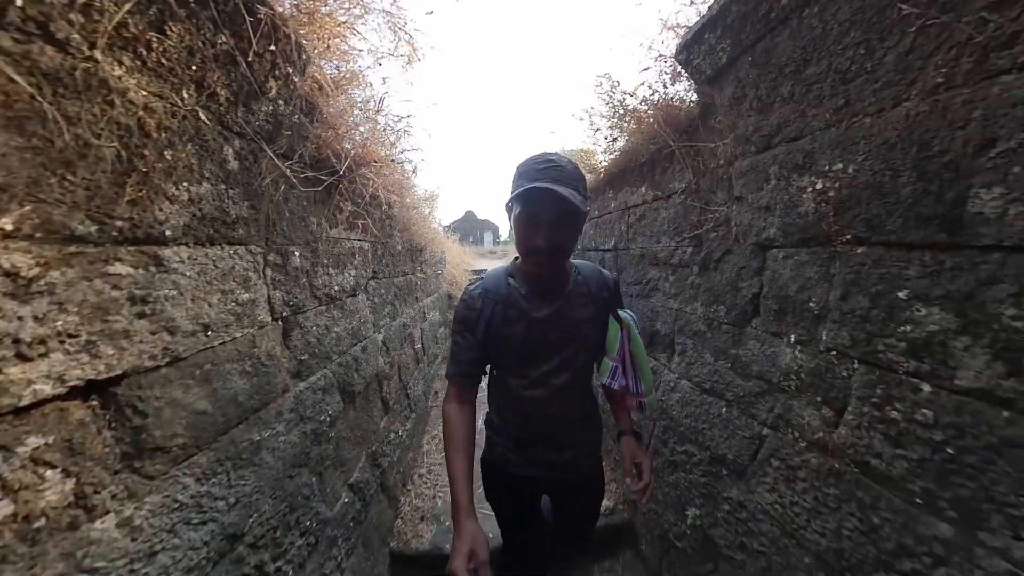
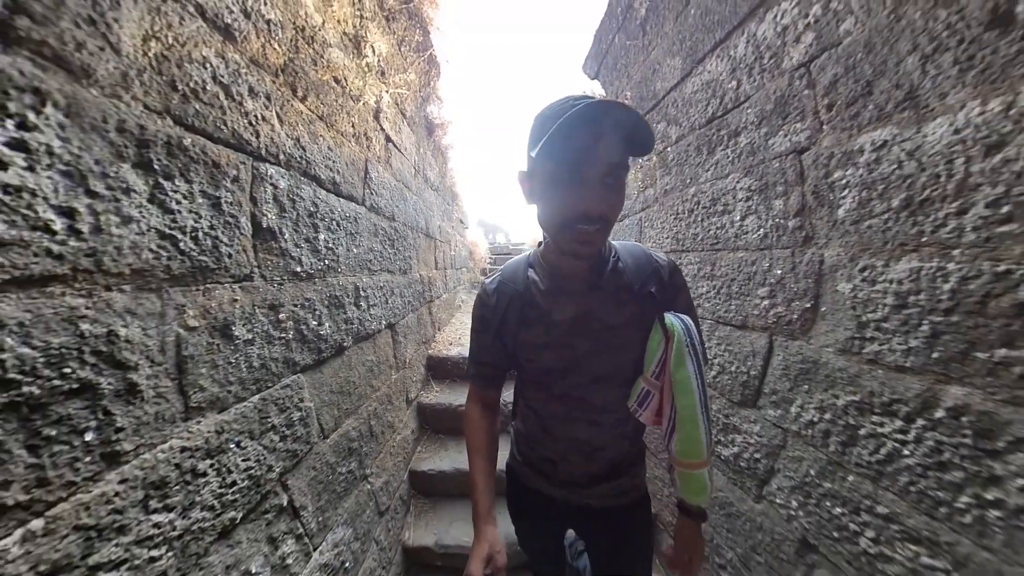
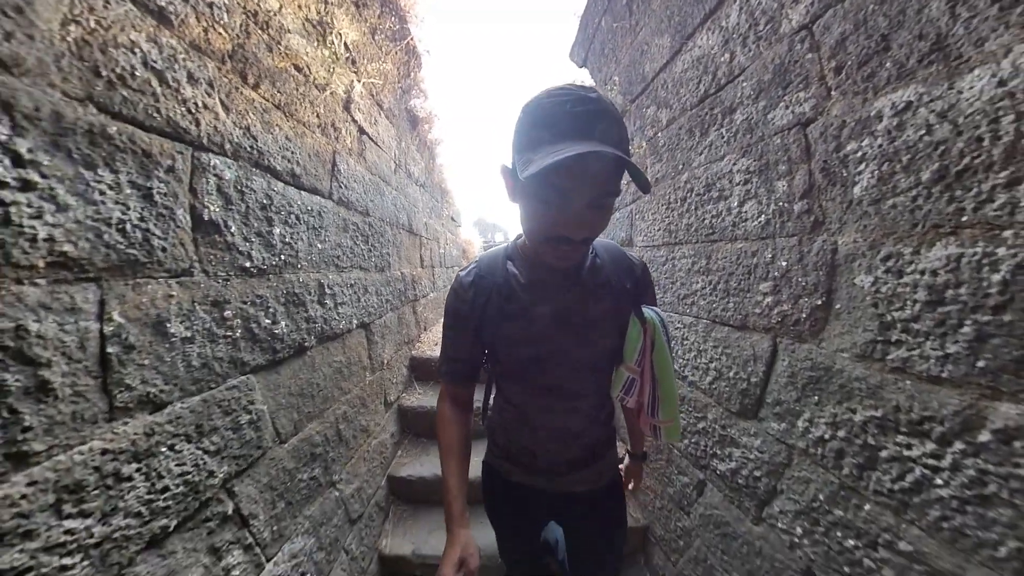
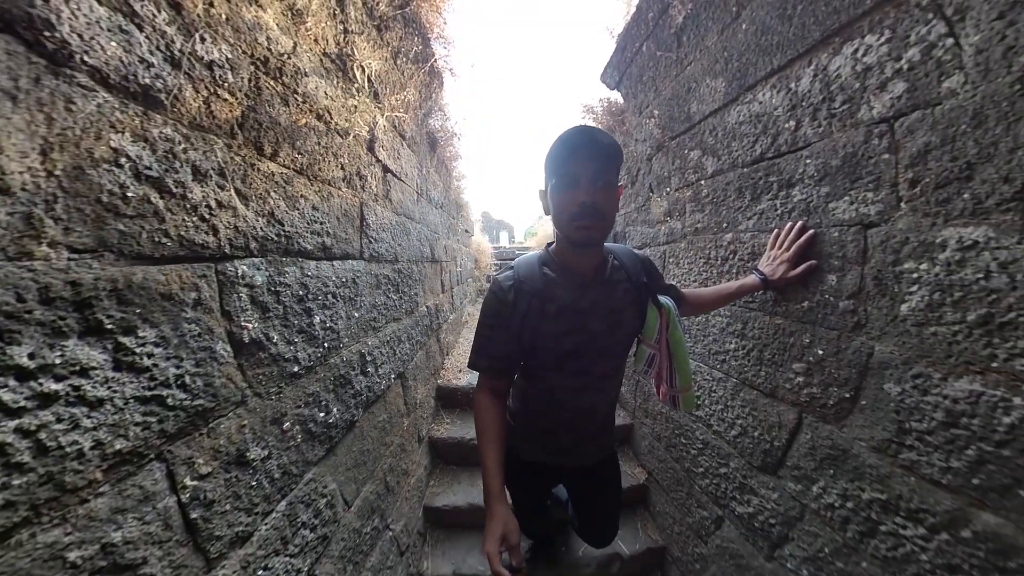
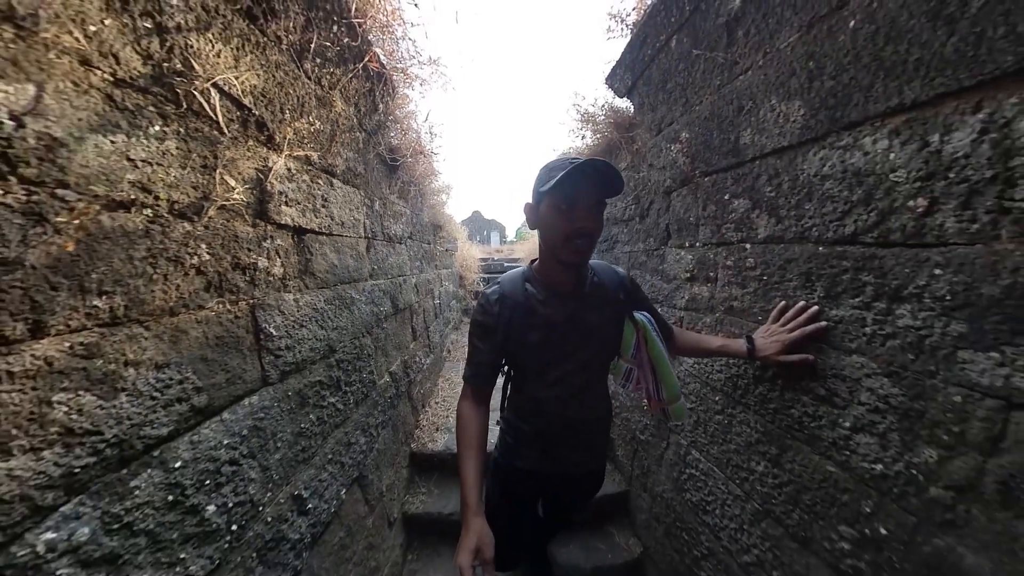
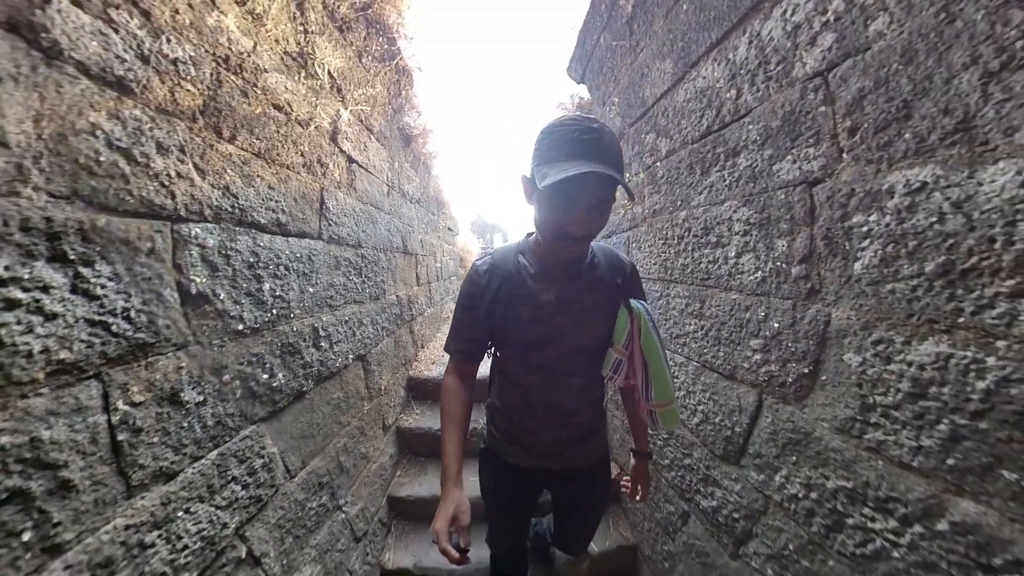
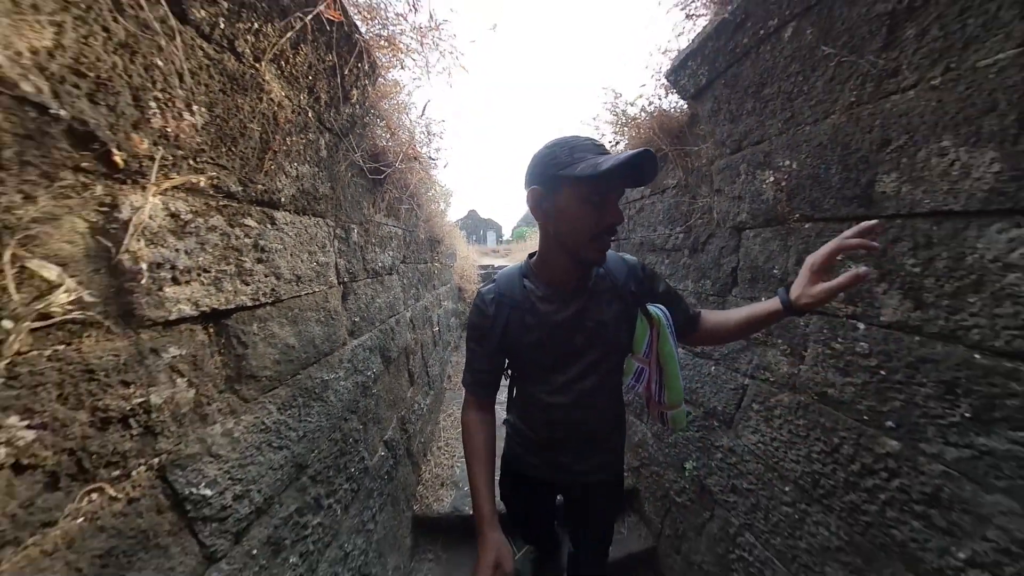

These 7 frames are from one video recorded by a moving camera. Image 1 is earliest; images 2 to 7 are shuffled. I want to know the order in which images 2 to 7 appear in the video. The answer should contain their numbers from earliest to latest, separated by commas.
7, 5, 4, 6, 3, 2
